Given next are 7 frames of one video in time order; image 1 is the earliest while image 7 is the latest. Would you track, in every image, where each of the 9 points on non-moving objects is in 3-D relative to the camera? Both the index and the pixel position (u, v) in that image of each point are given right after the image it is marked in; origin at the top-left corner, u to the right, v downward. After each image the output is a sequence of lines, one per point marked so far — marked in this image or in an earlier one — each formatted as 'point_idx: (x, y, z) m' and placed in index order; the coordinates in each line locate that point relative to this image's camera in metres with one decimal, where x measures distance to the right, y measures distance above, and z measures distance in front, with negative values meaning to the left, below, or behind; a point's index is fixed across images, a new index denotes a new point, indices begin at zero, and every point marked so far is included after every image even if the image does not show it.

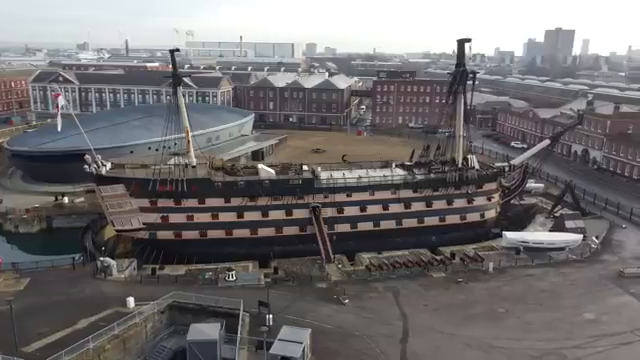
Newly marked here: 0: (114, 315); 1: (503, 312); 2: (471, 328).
0: (-7.9, -5.2, +19.6) m
1: (+7.2, -5.2, +19.9) m
2: (+5.6, -5.5, +18.8) m
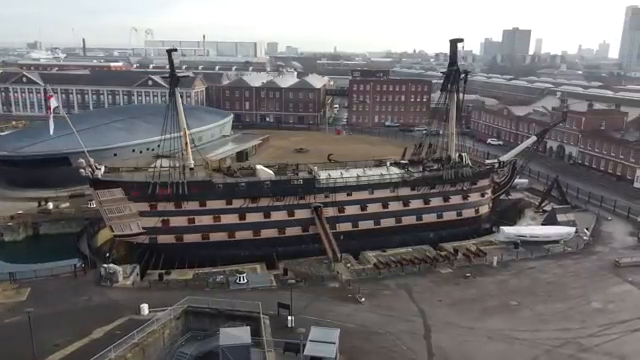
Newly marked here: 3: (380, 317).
0: (-7.1, -5.4, +19.0) m
1: (+7.9, -5.0, +20.5) m
2: (+6.4, -5.3, +19.3) m
3: (+2.3, -5.3, +19.5) m
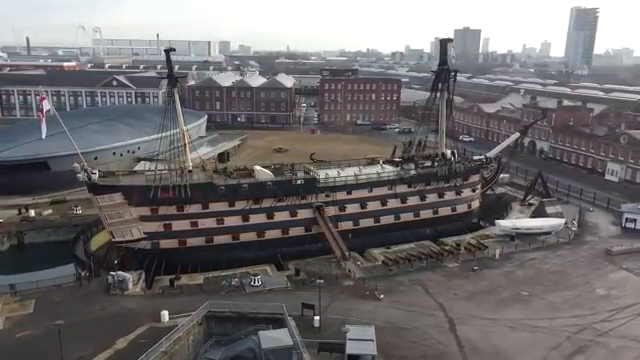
0: (-6.1, -5.5, +18.5) m
1: (+8.7, -4.8, +21.4) m
2: (+7.3, -5.2, +20.0) m
3: (+3.2, -5.2, +19.9) m
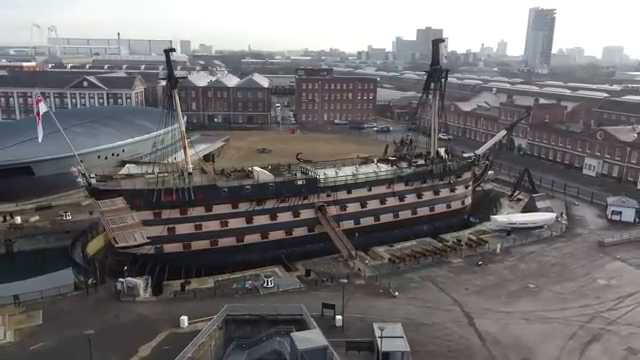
0: (-5.3, -5.6, +18.2) m
1: (+9.3, -4.7, +22.1) m
2: (+8.1, -5.0, +20.6) m
3: (+4.0, -5.1, +20.2) m
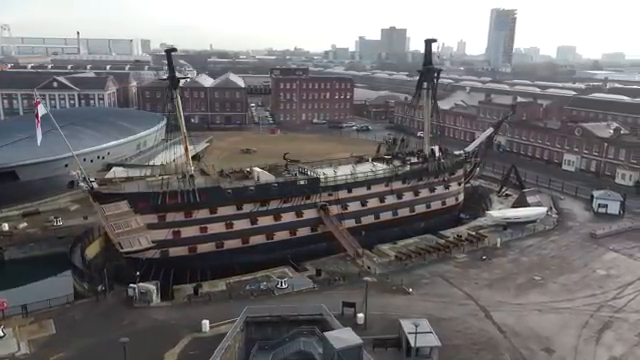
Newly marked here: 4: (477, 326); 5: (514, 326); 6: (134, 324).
0: (-4.3, -5.7, +17.9) m
1: (+9.9, -4.5, +22.9) m
2: (+8.7, -4.9, +21.3) m
3: (+4.7, -5.0, +20.6) m
4: (+5.9, -5.5, +19.0) m
5: (+7.3, -5.5, +19.0) m
6: (-7.0, -5.4, +19.1) m
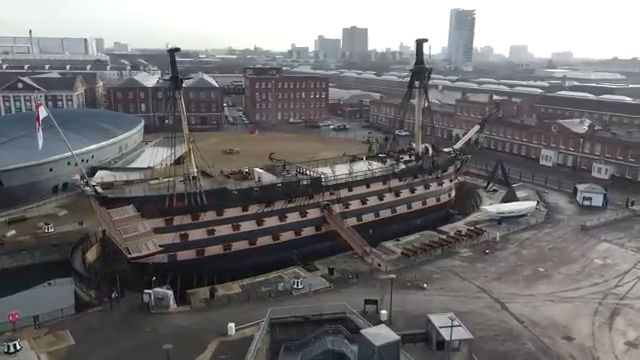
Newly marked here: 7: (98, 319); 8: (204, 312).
0: (-3.3, -5.8, +17.7) m
1: (+10.5, -4.2, +23.8) m
2: (+9.5, -4.7, +22.1) m
3: (+5.5, -4.9, +21.1) m
4: (+6.8, -5.3, +19.6) m
5: (+8.2, -5.3, +19.8) m
6: (-6.0, -5.5, +18.6) m
7: (-8.6, -5.3, +19.5) m
8: (-4.6, -5.2, +19.9) m
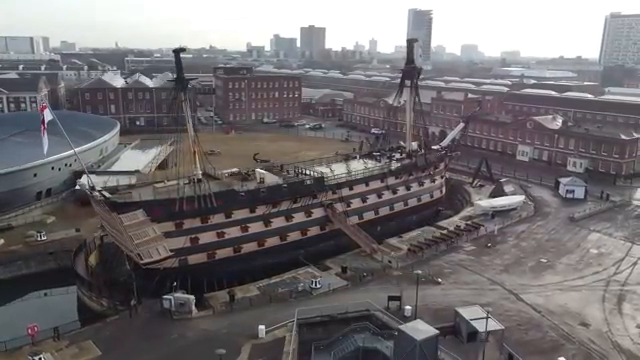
0: (-2.1, -5.8, +17.6) m
1: (+11.1, -4.0, +24.8) m
2: (+10.2, -4.4, +23.1) m
3: (+6.4, -4.8, +21.7) m
4: (+7.8, -5.1, +20.4) m
5: (+9.2, -5.1, +20.6) m
6: (-4.9, -5.6, +18.3) m
7: (-7.5, -5.5, +18.9) m
8: (-3.6, -5.2, +19.7) m
